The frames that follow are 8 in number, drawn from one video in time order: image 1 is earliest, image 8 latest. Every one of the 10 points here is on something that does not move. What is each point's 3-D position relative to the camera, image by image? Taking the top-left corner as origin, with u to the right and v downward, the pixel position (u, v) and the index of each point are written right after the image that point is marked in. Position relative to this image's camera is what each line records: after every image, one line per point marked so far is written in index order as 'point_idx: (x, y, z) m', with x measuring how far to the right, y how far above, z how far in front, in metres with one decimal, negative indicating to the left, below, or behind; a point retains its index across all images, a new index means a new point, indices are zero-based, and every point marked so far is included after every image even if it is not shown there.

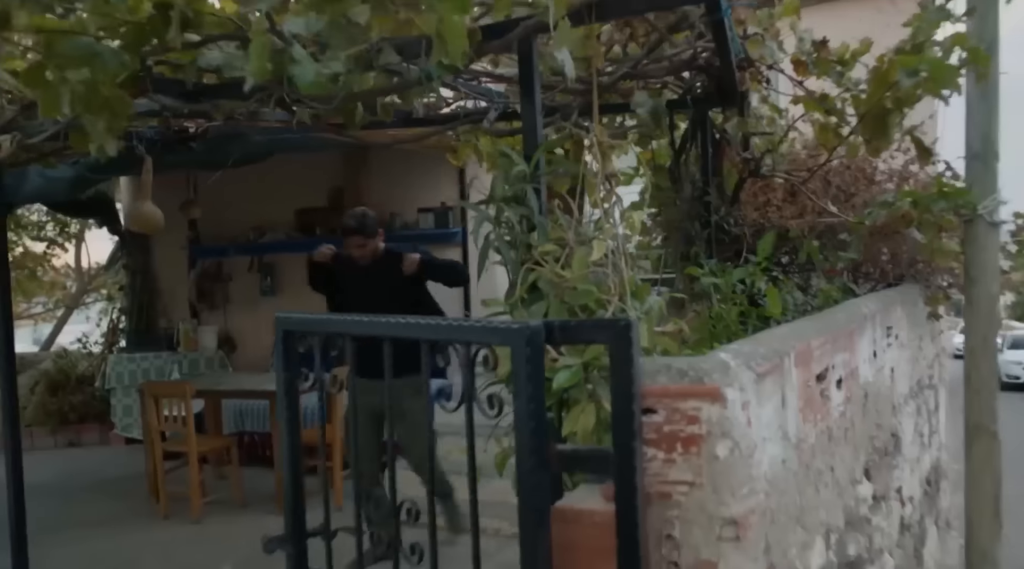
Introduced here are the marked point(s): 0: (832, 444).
0: (+0.9, -0.4, +2.3) m
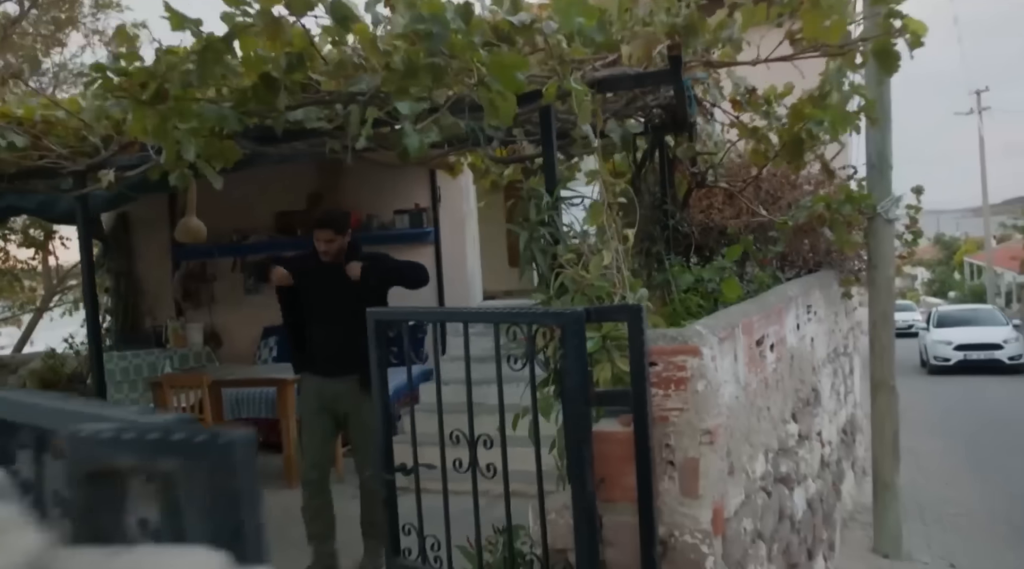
0: (+1.0, -0.4, +3.2) m
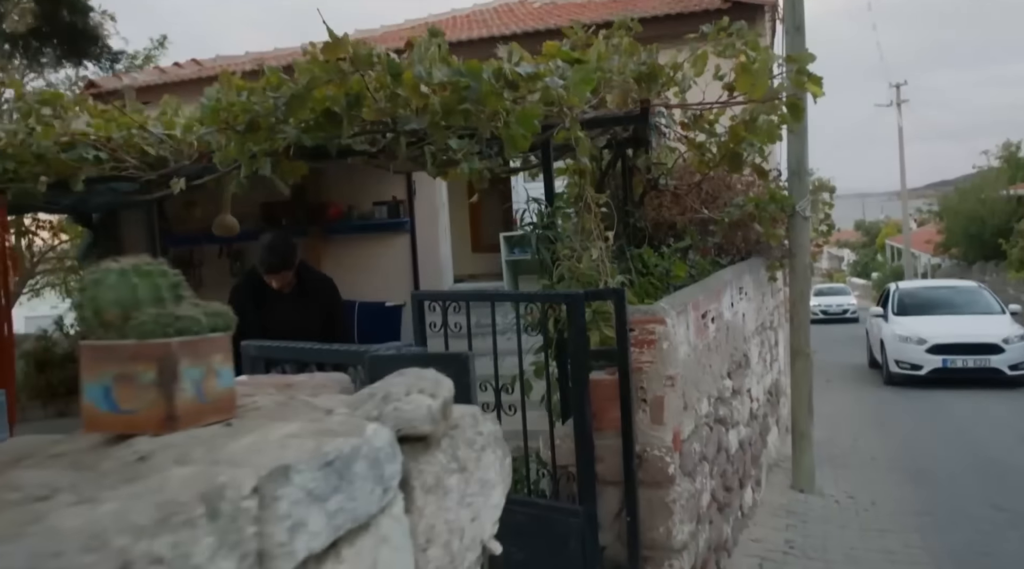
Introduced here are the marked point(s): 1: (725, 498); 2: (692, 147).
0: (+1.0, -0.3, +4.3) m
1: (+1.1, -1.1, +4.5) m
2: (+1.1, +0.9, +5.1) m
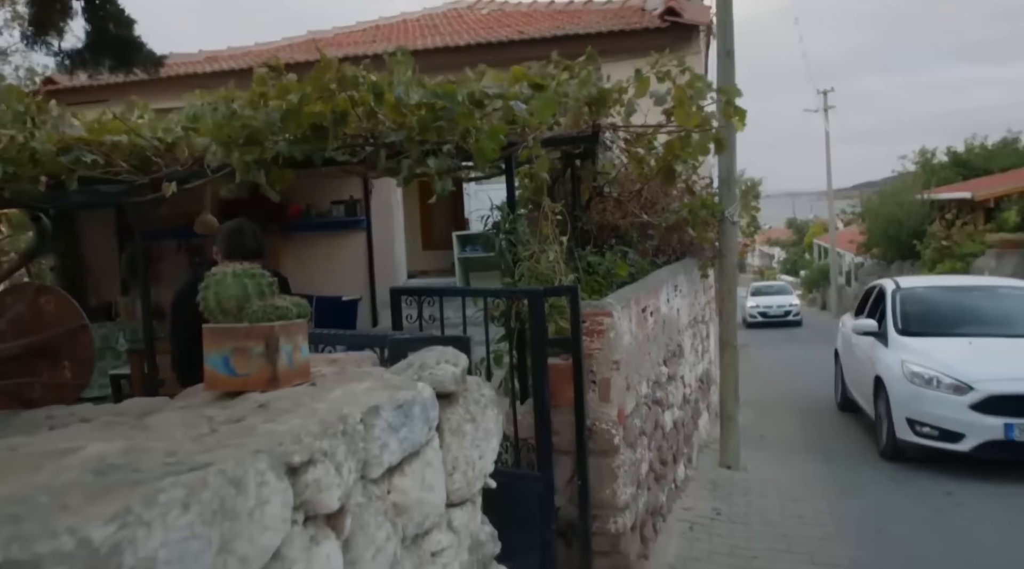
0: (+0.8, -0.3, +4.9) m
1: (+0.9, -1.1, +5.1) m
2: (+0.8, +0.9, +5.7) m
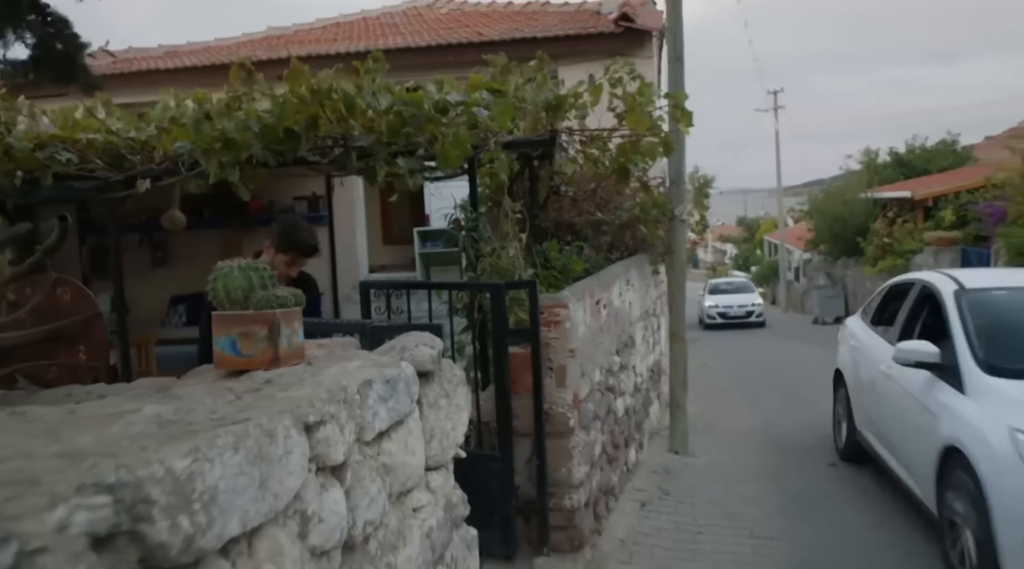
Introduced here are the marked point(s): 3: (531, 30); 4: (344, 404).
0: (+0.6, -0.3, +5.2) m
1: (+0.6, -1.1, +5.4) m
2: (+0.6, +0.9, +6.1) m
3: (+0.2, +3.2, +10.4) m
4: (-0.4, -0.2, +1.7) m
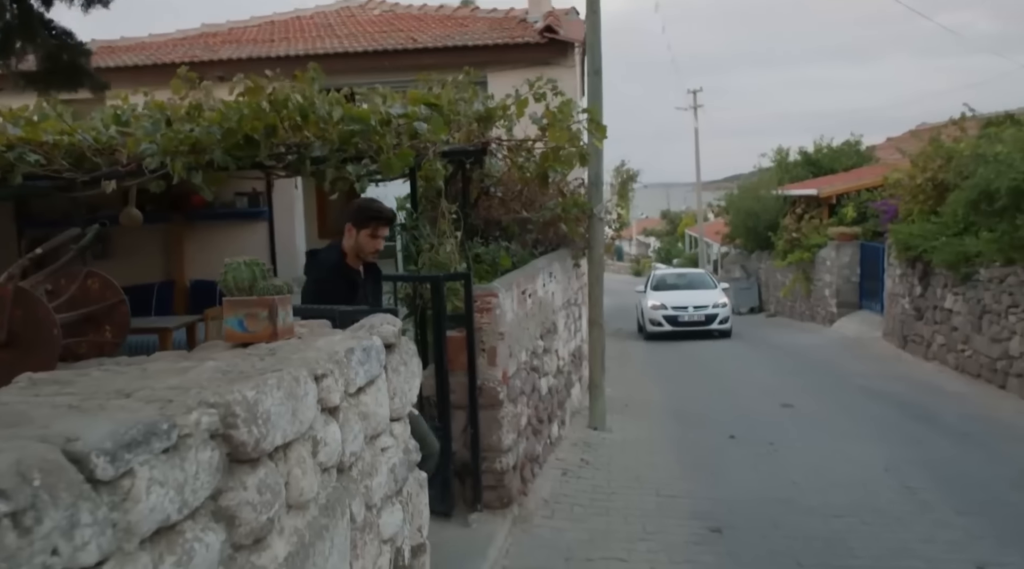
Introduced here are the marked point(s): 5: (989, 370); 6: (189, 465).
0: (+0.1, -0.2, +5.9) m
1: (+0.2, -1.0, +6.1) m
2: (0.0, +1.0, +6.7) m
3: (-0.7, +3.3, +11.1) m
4: (-0.5, -0.2, +2.4) m
5: (+6.2, -1.1, +10.9) m
6: (-0.6, -0.3, +1.6) m
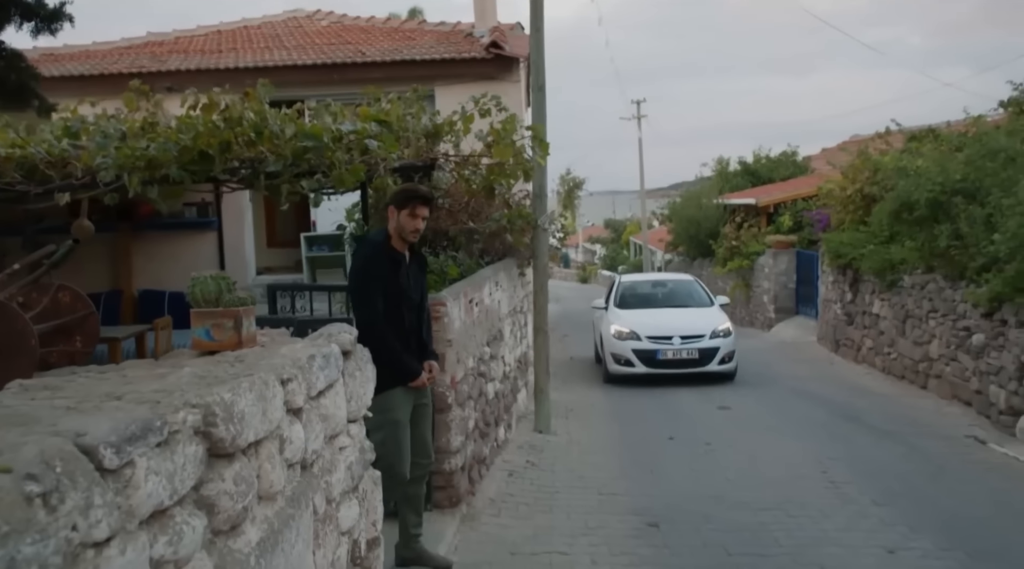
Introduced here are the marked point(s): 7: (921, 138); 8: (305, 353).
0: (-0.3, -0.3, +6.2) m
1: (-0.2, -1.1, +6.4) m
2: (-0.4, +0.9, +7.0) m
3: (-1.4, +3.2, +11.3) m
4: (-0.7, -0.3, +2.6) m
5: (+5.5, -1.2, +11.5) m
6: (-0.7, -0.4, +1.8) m
7: (+7.3, +2.6, +14.9) m
8: (-0.7, -0.2, +2.8) m
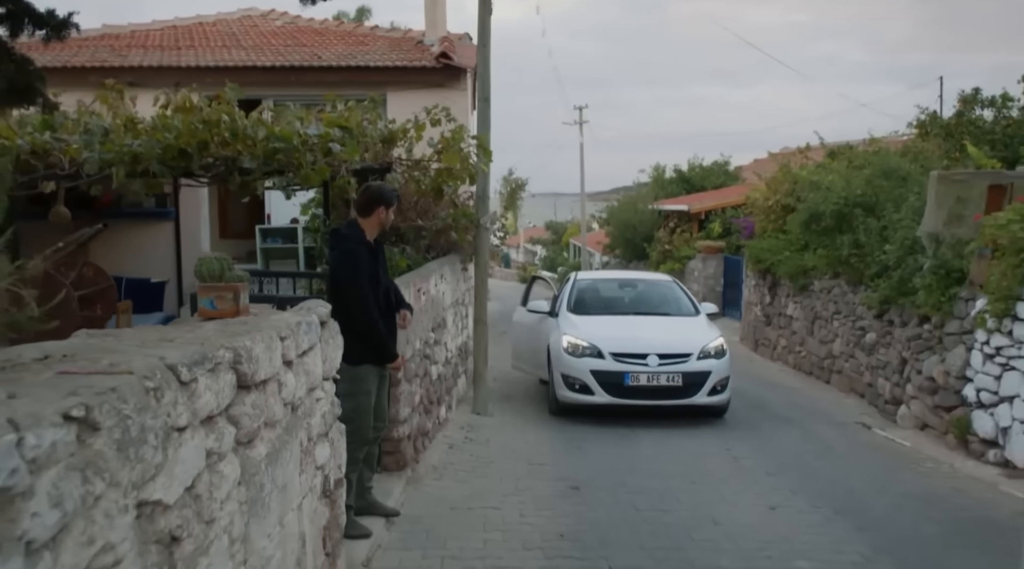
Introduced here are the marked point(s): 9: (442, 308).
0: (-0.7, -0.2, +6.9) m
1: (-0.7, -1.0, +7.1) m
2: (-0.9, +1.0, +7.7) m
3: (-2.1, +3.3, +11.9) m
4: (-0.9, -0.2, +3.3) m
5: (+4.6, -1.3, +12.6) m
6: (-0.9, -0.3, +2.5) m
7: (+6.3, +2.5, +16.2) m
8: (-0.9, -0.1, +3.5) m
9: (-0.7, -0.2, +8.3) m
